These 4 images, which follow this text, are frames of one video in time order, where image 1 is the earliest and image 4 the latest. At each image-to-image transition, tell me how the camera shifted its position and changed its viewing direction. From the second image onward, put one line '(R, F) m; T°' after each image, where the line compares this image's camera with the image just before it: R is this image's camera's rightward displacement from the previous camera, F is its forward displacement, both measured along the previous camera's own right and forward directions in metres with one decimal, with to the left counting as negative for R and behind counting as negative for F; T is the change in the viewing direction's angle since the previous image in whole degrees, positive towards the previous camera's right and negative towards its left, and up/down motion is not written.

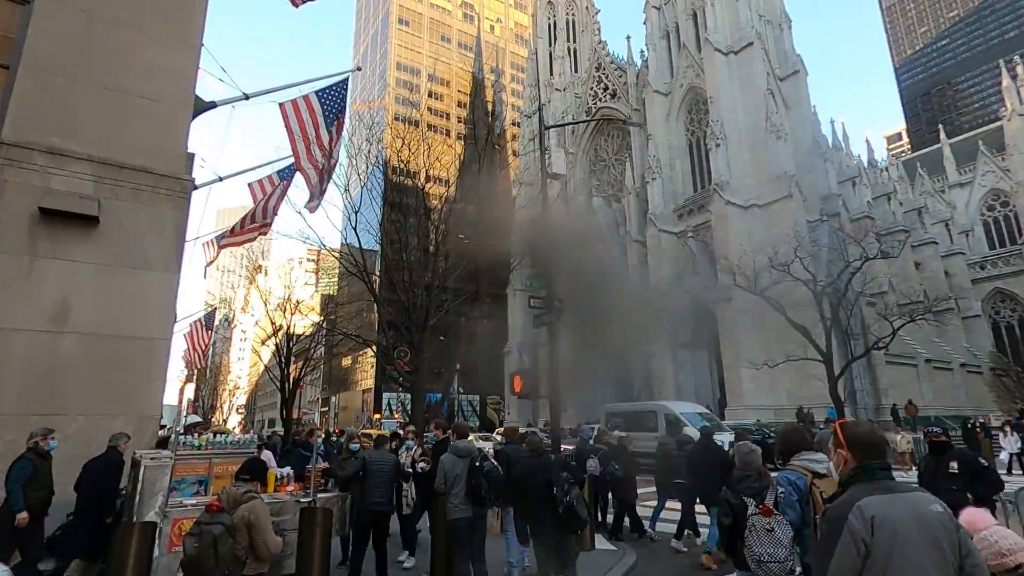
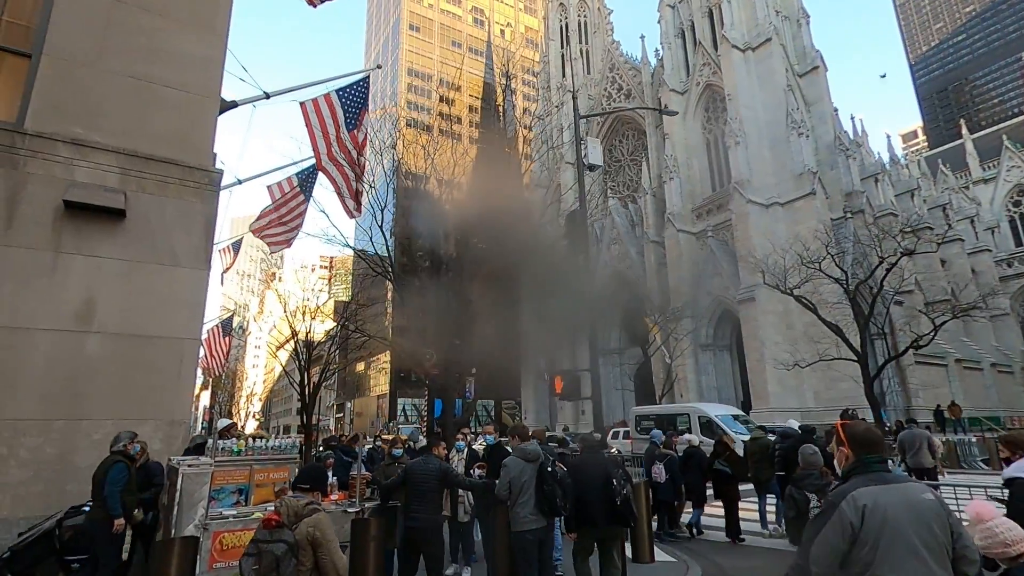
(-0.3, +0.3) m; -1°
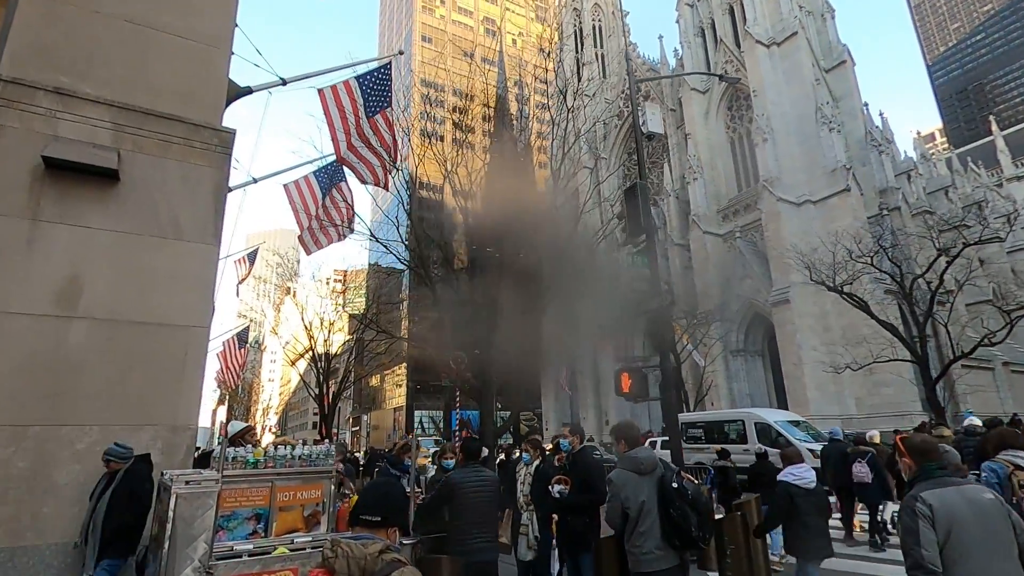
(-0.4, +0.8) m; -1°
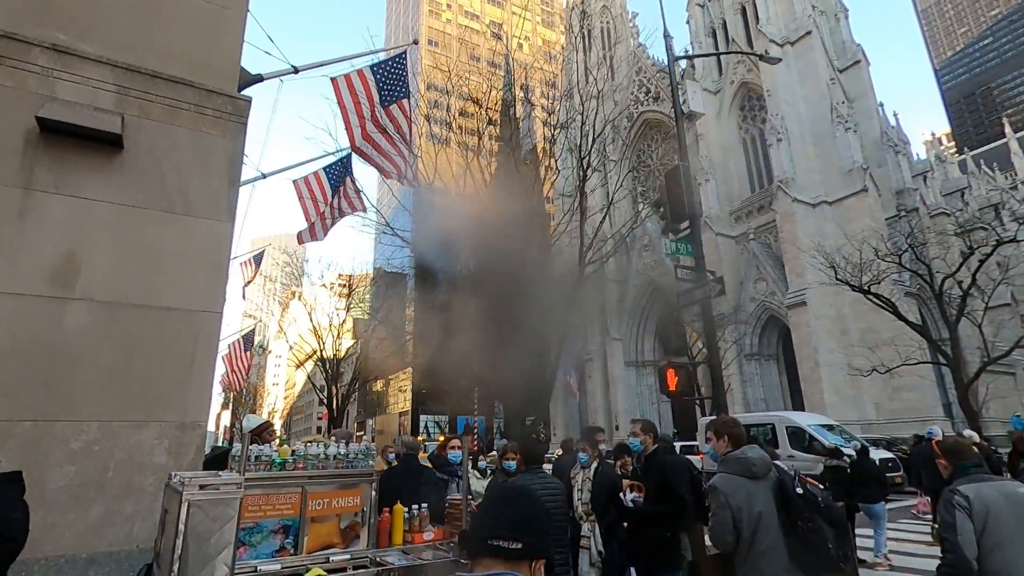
(-0.3, +0.4) m; 0°
